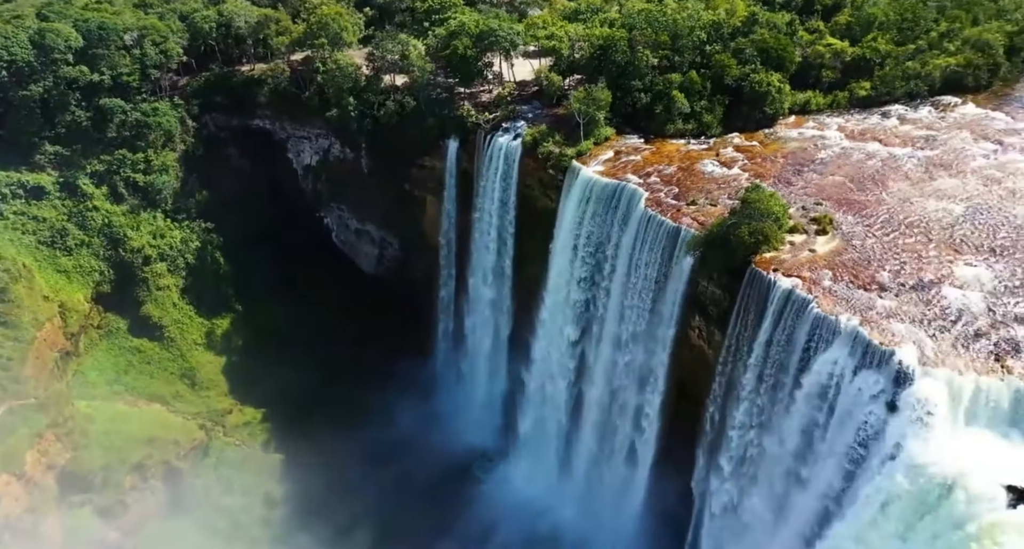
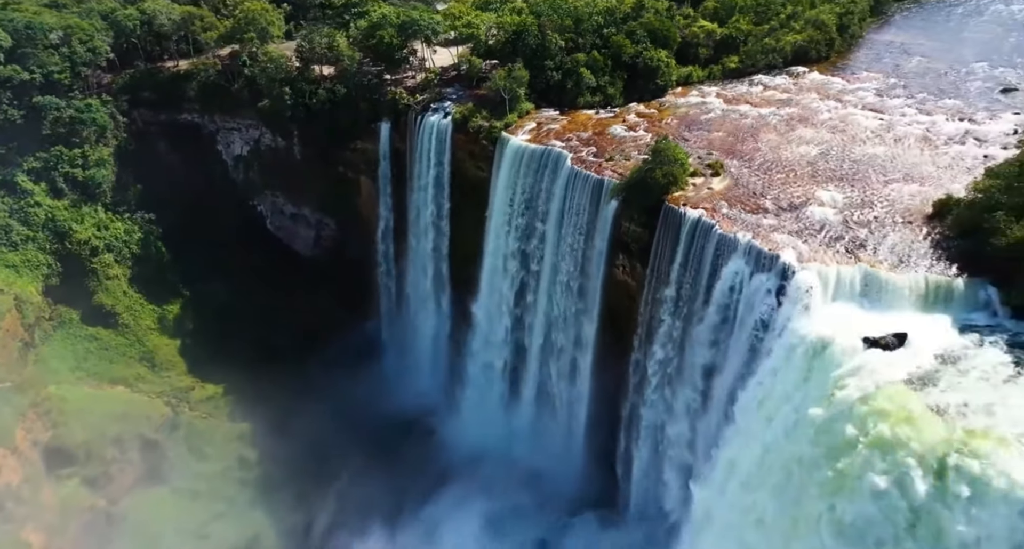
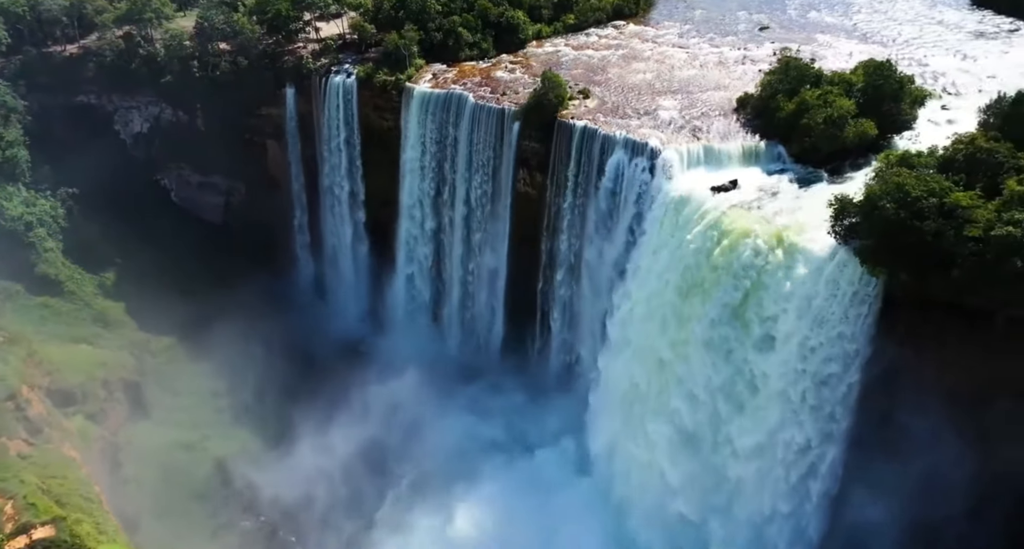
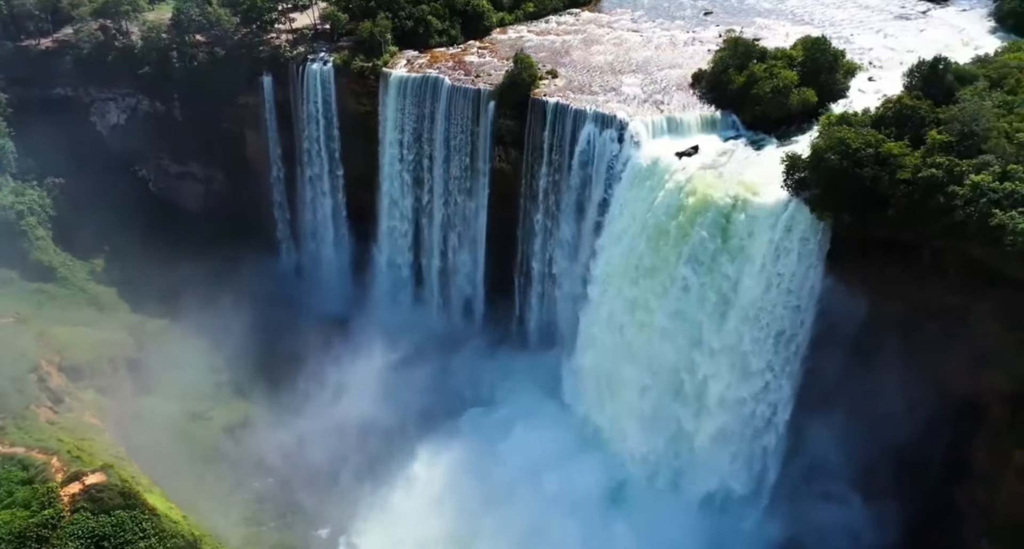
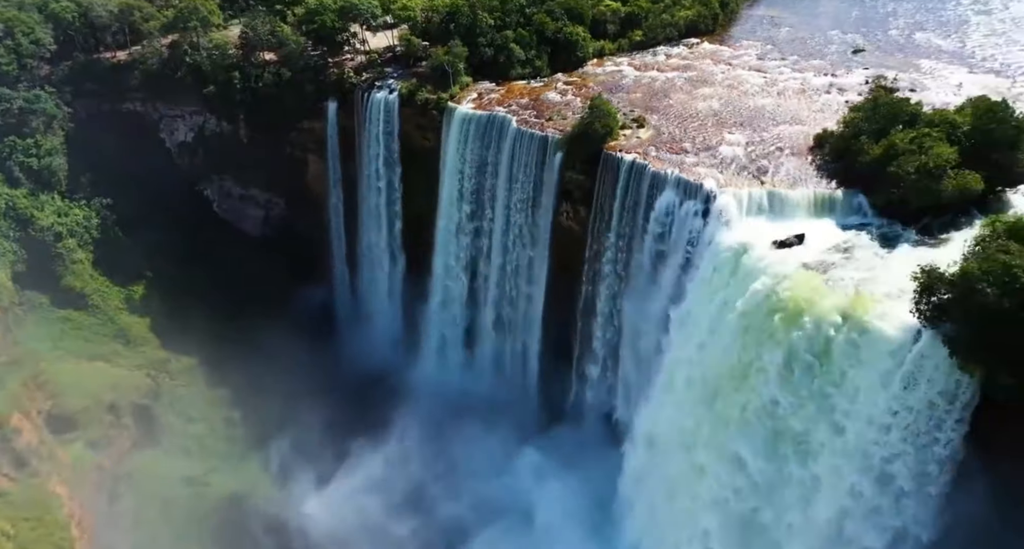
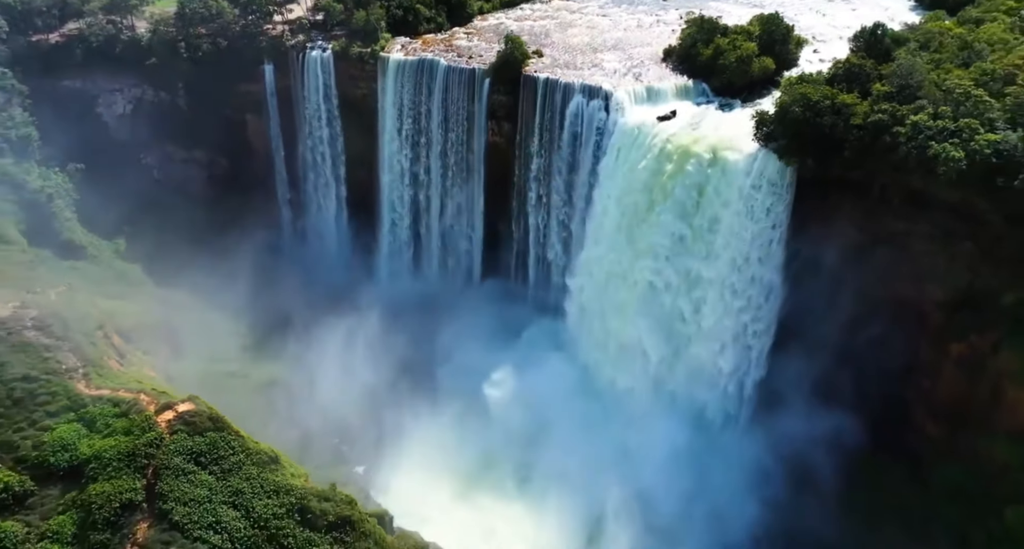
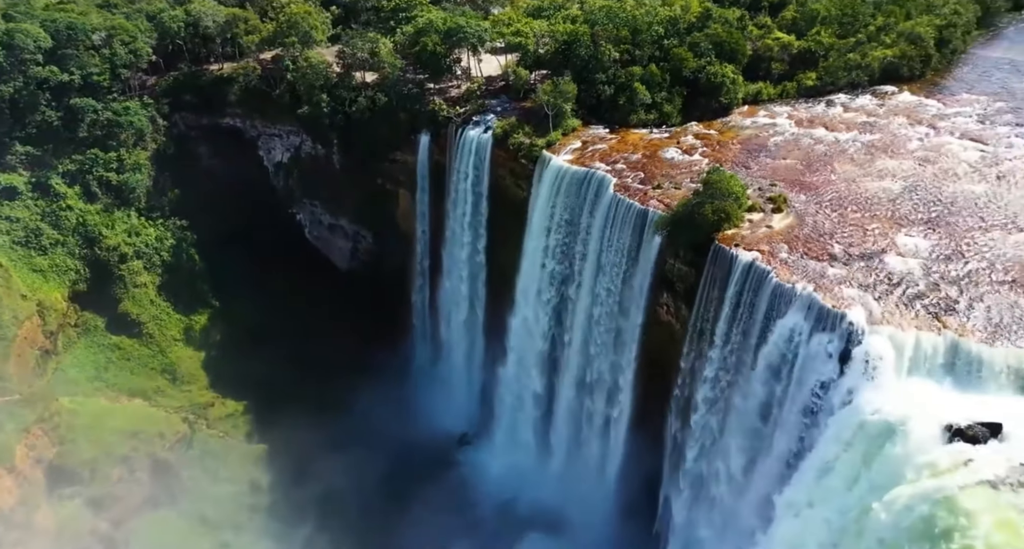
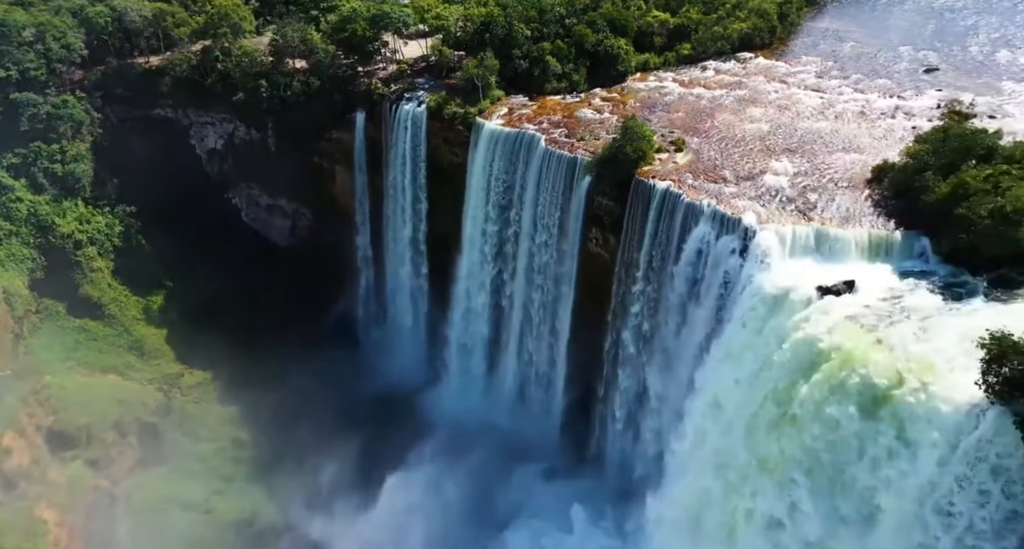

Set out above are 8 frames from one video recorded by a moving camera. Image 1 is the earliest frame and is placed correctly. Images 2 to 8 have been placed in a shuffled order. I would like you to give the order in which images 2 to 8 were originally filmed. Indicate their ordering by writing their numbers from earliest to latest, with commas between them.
7, 2, 8, 5, 3, 4, 6
